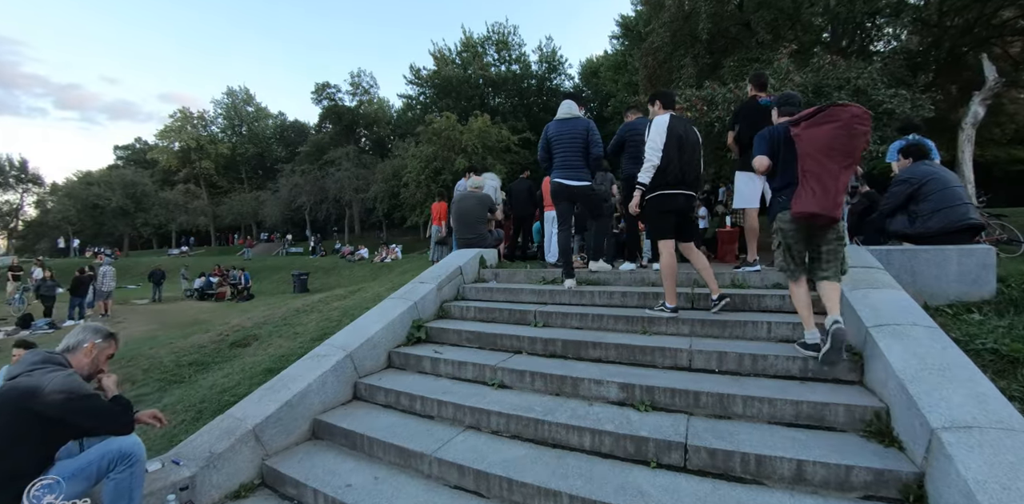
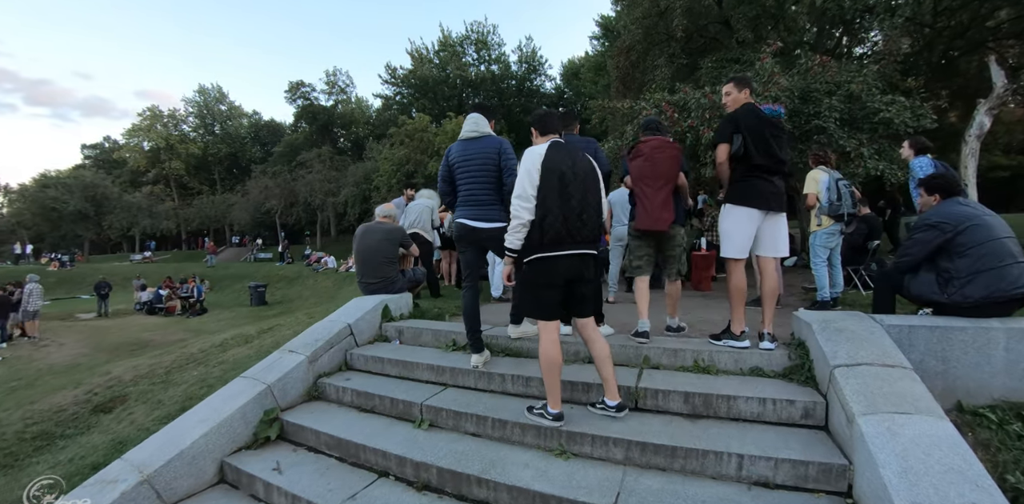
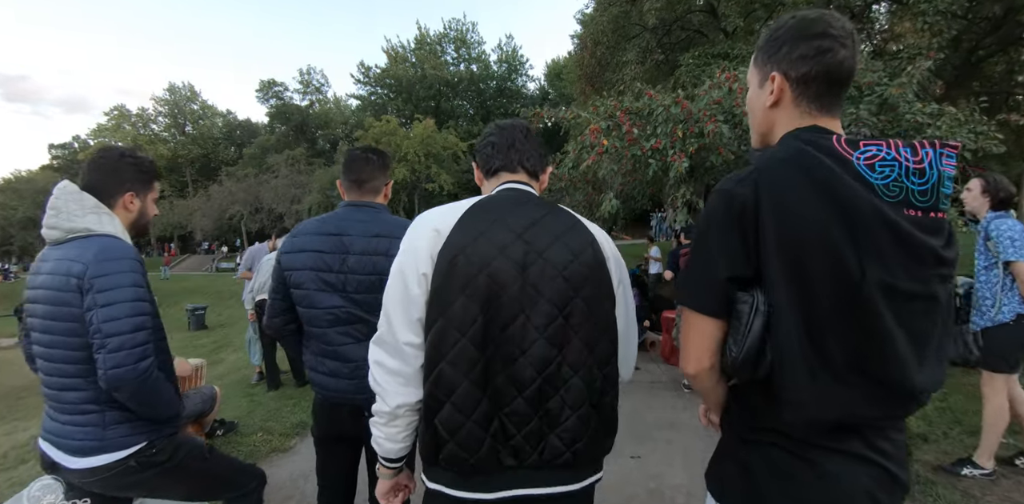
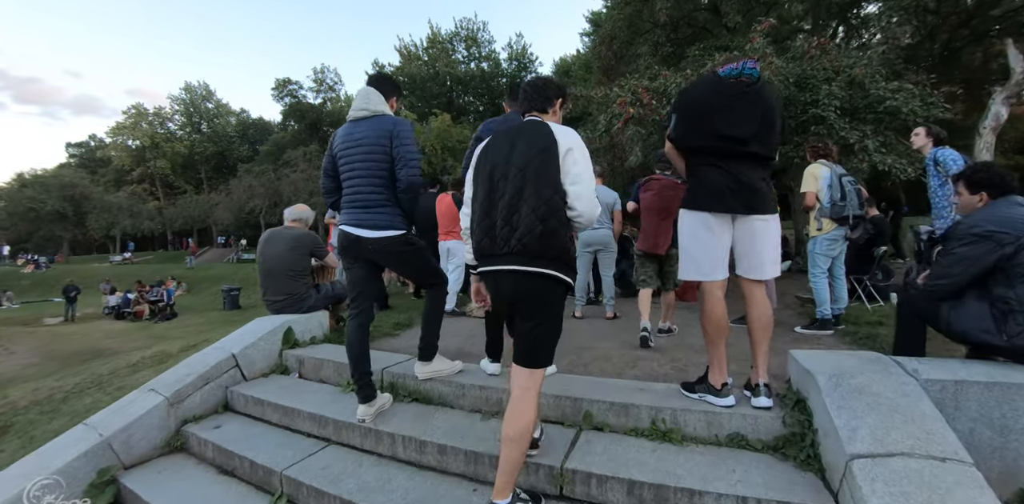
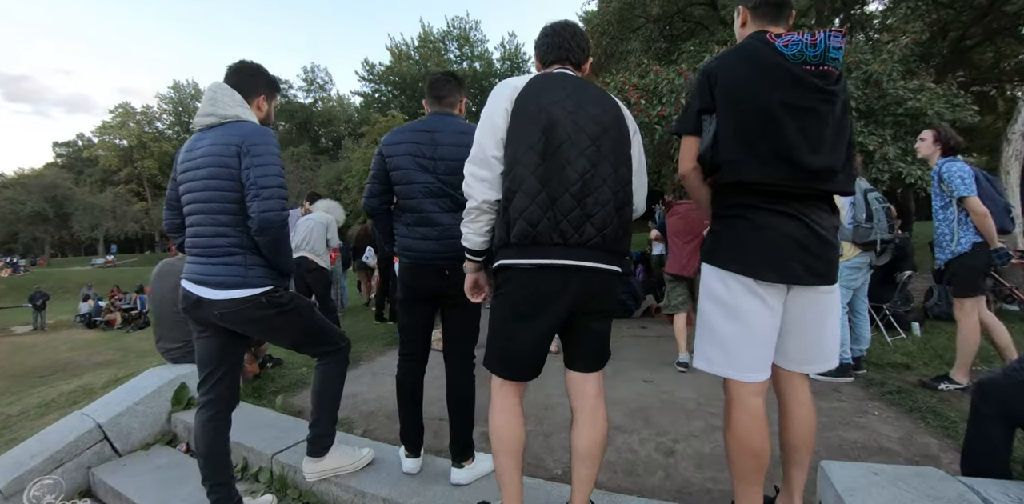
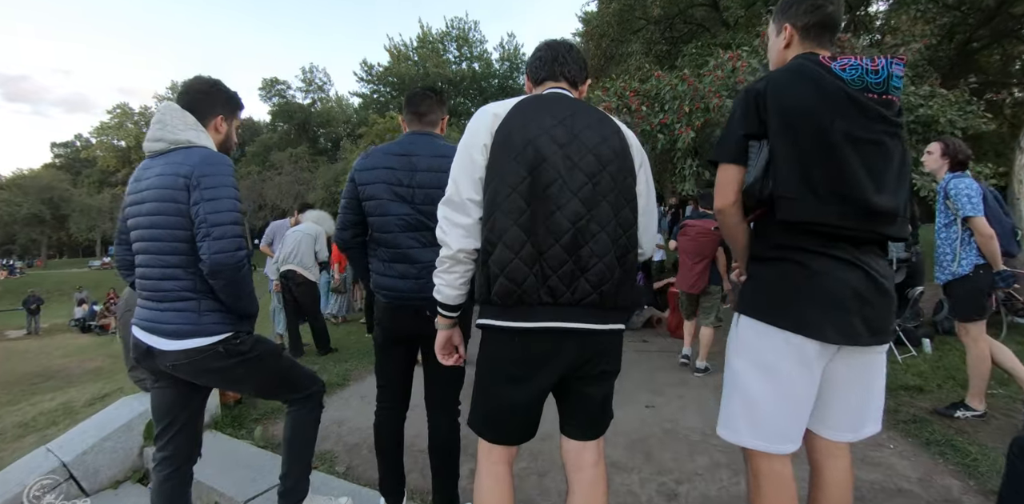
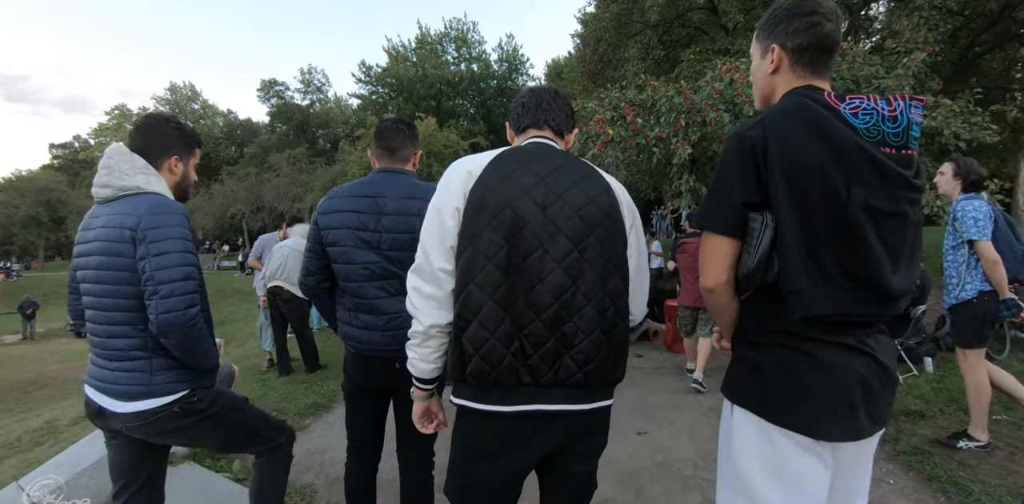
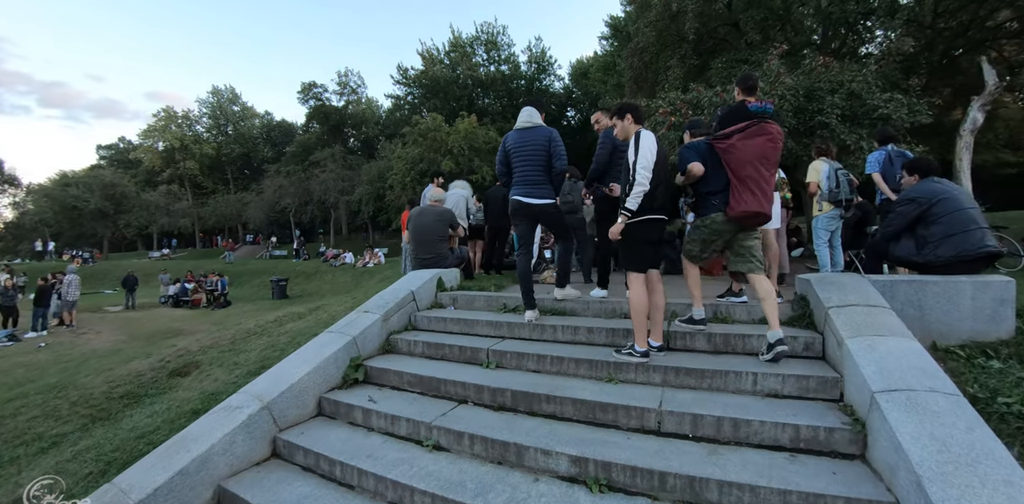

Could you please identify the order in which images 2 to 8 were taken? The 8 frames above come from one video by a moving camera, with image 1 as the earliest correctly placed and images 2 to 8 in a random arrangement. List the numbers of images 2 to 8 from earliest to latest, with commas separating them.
8, 2, 4, 5, 6, 7, 3
